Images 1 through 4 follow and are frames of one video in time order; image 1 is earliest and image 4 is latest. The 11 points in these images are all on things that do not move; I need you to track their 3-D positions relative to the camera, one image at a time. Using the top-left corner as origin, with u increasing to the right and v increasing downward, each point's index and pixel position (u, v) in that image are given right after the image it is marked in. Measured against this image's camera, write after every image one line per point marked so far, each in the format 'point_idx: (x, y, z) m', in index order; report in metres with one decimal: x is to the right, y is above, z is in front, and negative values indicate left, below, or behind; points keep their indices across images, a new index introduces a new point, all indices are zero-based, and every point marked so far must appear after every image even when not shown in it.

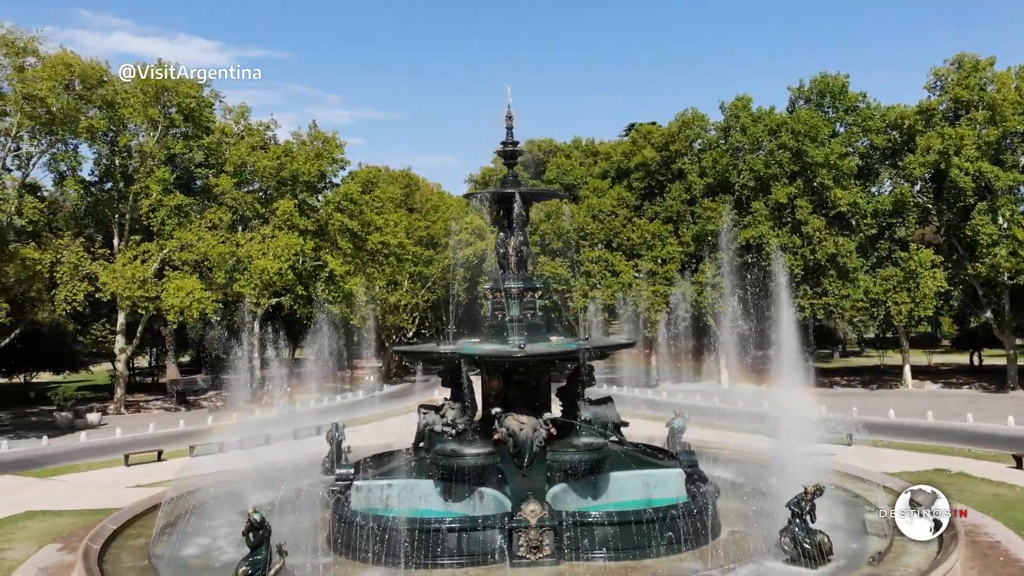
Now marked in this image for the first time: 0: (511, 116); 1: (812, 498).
0: (0.0, +2.7, +12.2) m
1: (+3.2, -2.3, +8.4) m
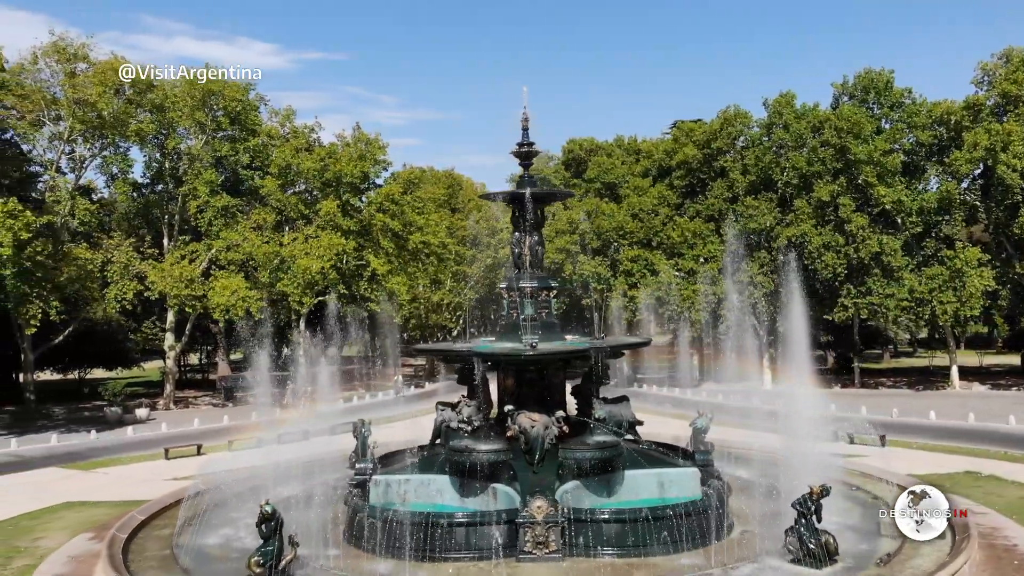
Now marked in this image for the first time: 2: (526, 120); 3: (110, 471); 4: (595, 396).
0: (+0.2, +2.7, +12.3) m
1: (+3.3, -2.3, +8.3) m
2: (+0.2, +2.7, +12.2) m
3: (-10.2, -4.6, +19.8) m
4: (+1.3, -1.6, +11.8) m
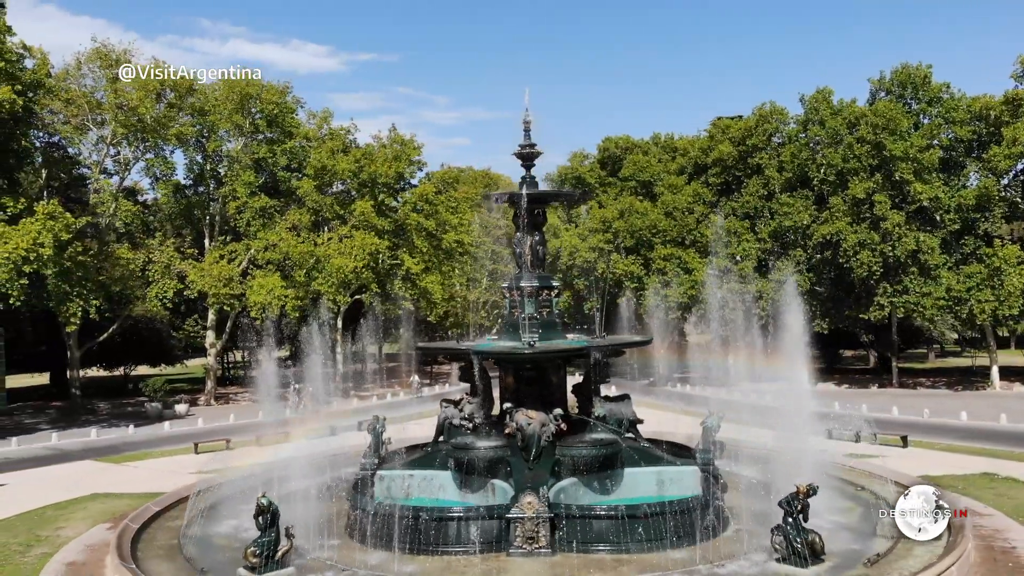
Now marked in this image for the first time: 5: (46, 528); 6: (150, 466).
0: (+0.3, +2.7, +12.5) m
1: (+3.2, -2.3, +8.4) m
2: (+0.3, +2.7, +12.4) m
3: (-9.8, -4.6, +20.4) m
4: (+1.3, -1.6, +11.9) m
5: (-7.4, -3.8, +12.3) m
6: (-9.2, -4.5, +19.6) m
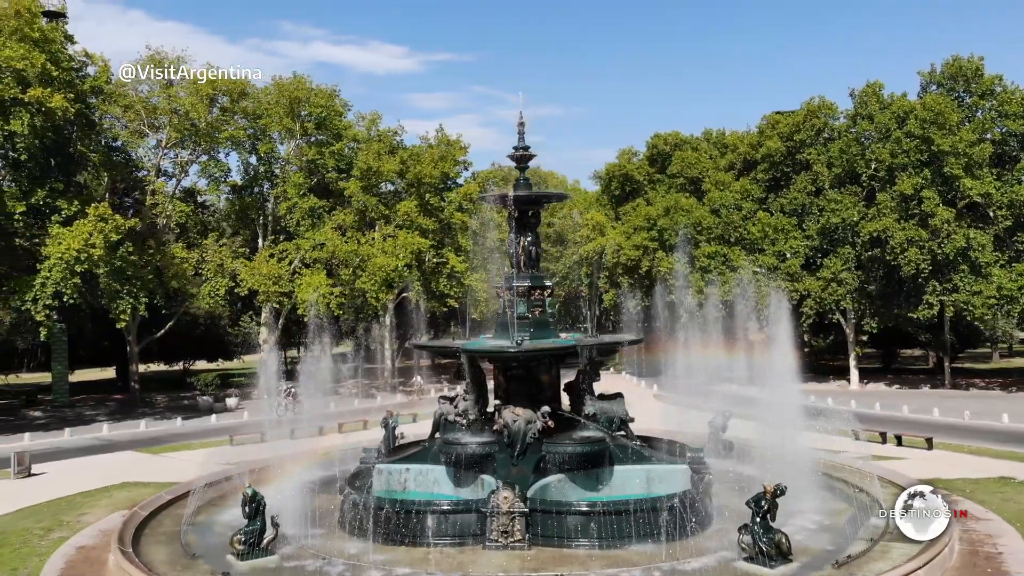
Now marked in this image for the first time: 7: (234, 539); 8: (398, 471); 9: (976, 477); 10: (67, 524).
0: (+0.2, +2.7, +12.7) m
1: (+2.8, -2.3, +8.4) m
2: (+0.2, +2.7, +12.6) m
3: (-9.3, -4.6, +21.3) m
4: (+1.2, -1.6, +12.1) m
5: (-7.4, -3.8, +13.0) m
6: (-8.8, -4.5, +20.4) m
7: (-3.2, -2.9, +8.9) m
8: (-1.8, -2.7, +11.4) m
9: (+8.7, -3.5, +14.4) m
10: (-7.0, -3.7, +12.2) m
